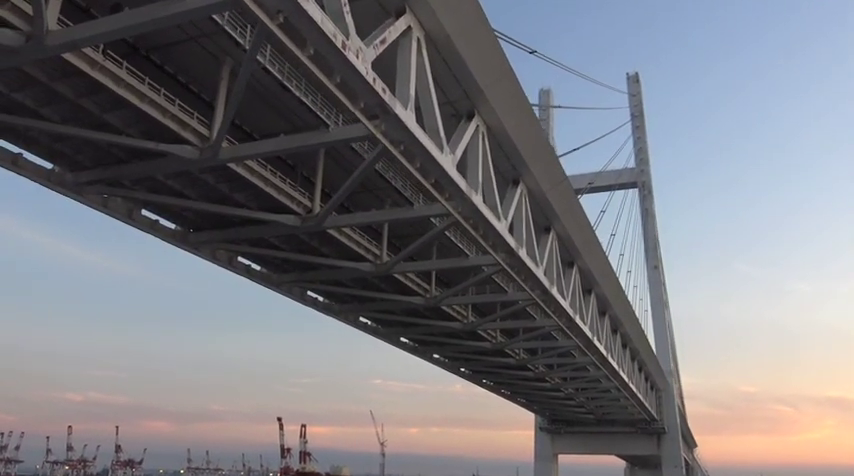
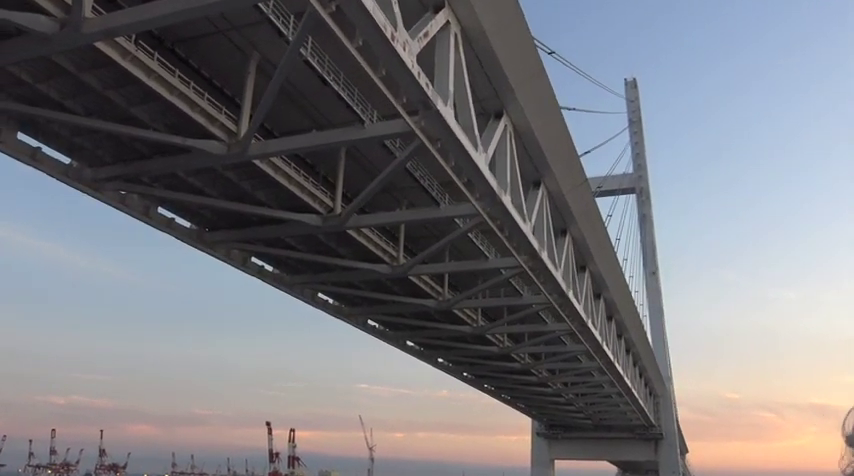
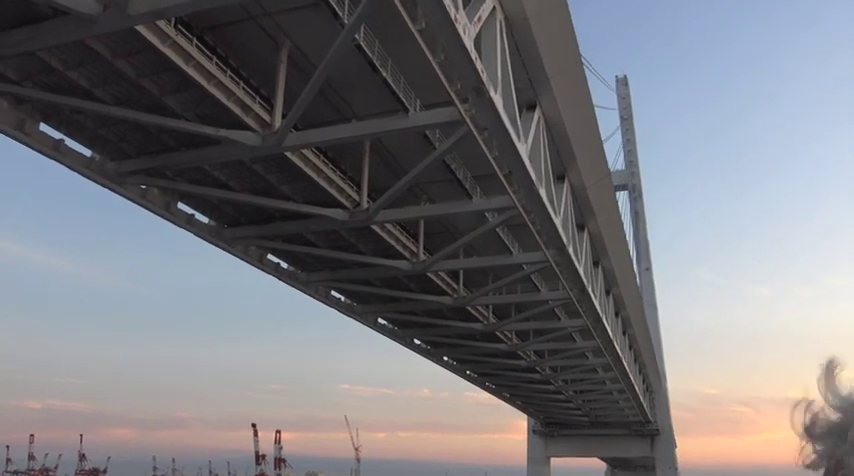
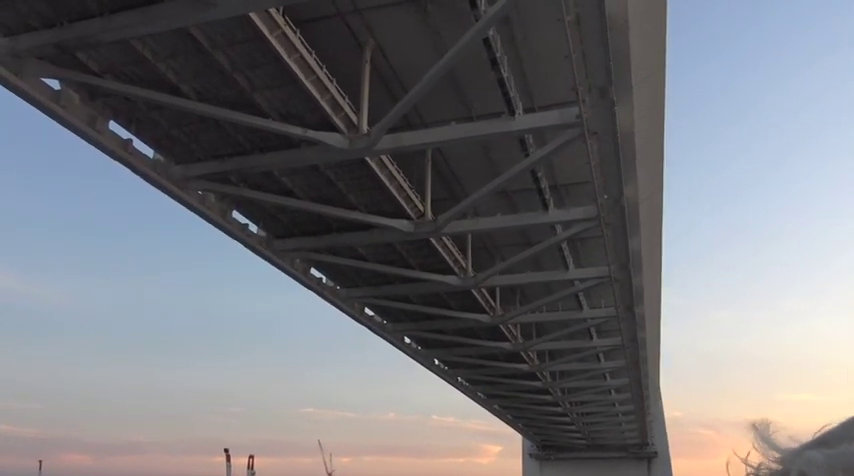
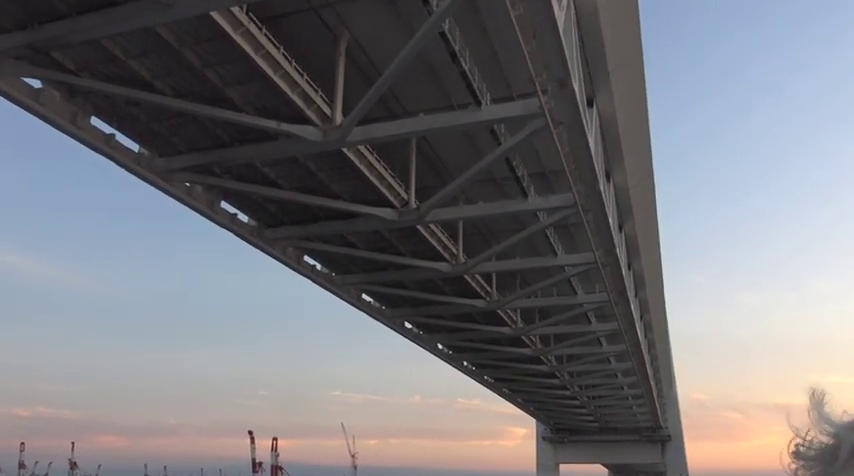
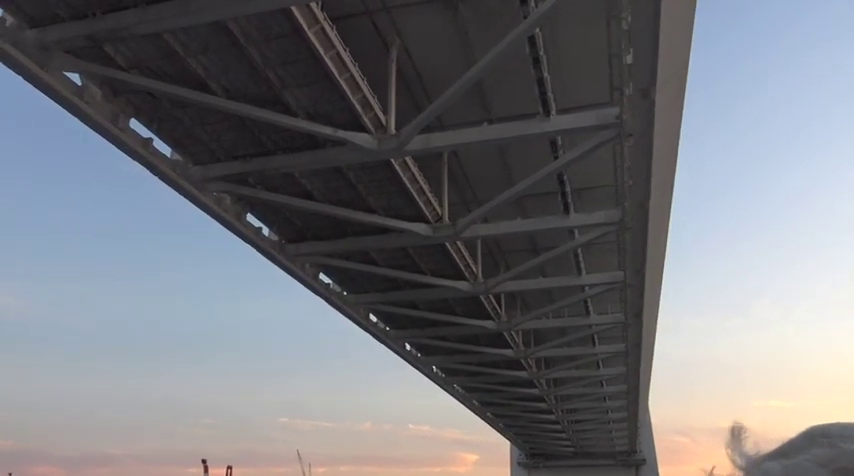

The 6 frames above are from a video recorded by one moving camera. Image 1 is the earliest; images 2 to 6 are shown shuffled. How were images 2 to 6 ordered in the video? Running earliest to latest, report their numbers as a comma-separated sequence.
2, 3, 5, 4, 6
